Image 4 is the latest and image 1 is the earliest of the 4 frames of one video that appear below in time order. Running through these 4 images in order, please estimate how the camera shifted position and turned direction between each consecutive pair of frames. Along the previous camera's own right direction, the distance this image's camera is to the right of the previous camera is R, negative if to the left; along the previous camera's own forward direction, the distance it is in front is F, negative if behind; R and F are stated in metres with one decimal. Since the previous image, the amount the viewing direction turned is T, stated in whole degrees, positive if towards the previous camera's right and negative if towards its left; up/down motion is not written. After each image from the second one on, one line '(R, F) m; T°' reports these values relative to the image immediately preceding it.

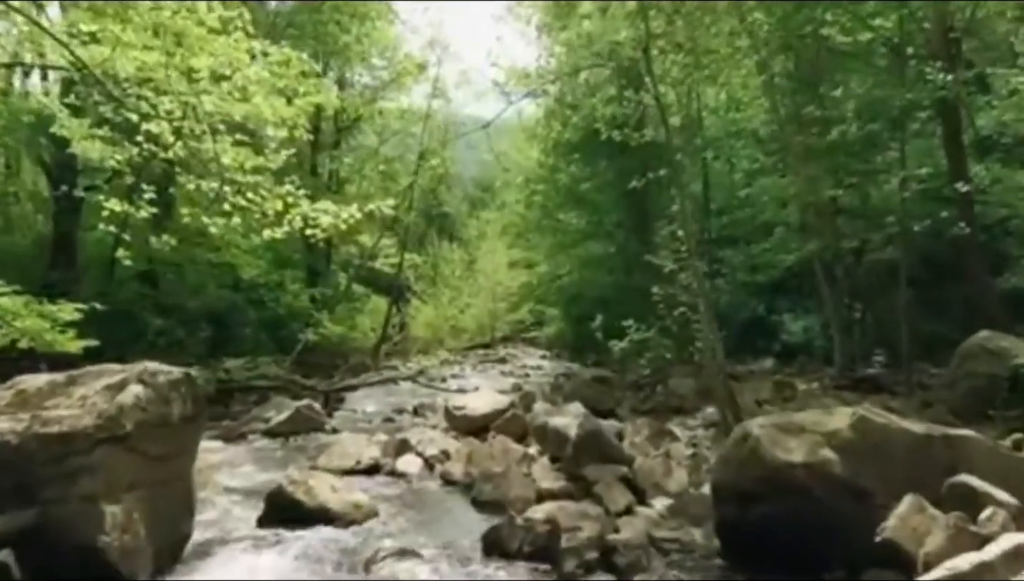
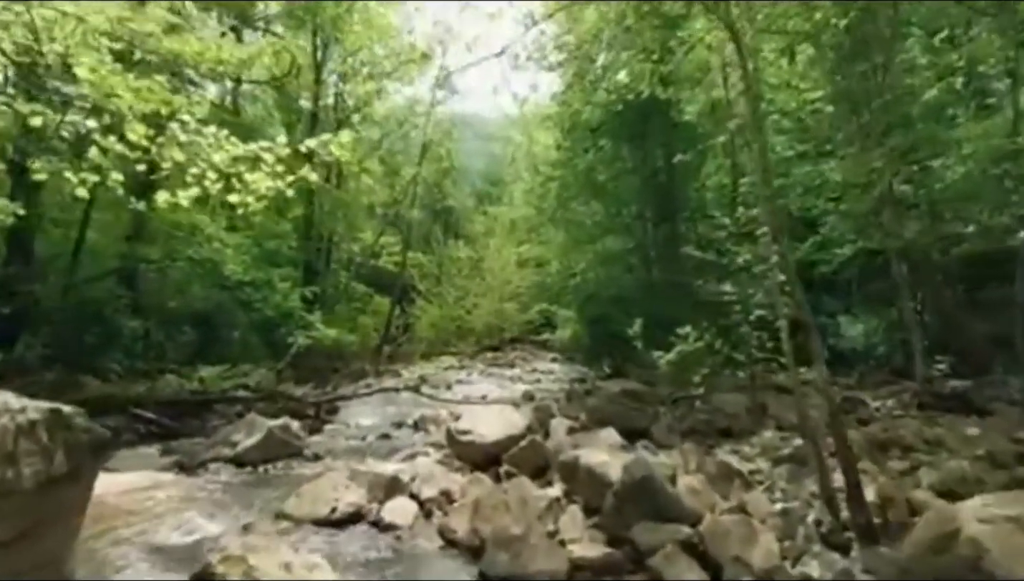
(0.0, +0.9) m; 0°
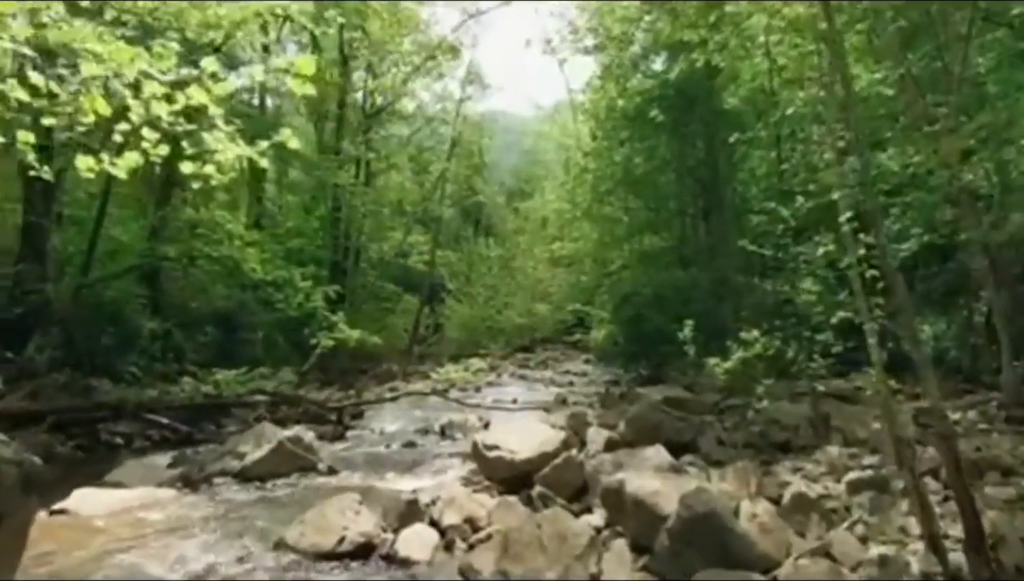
(0.0, +0.4) m; -2°
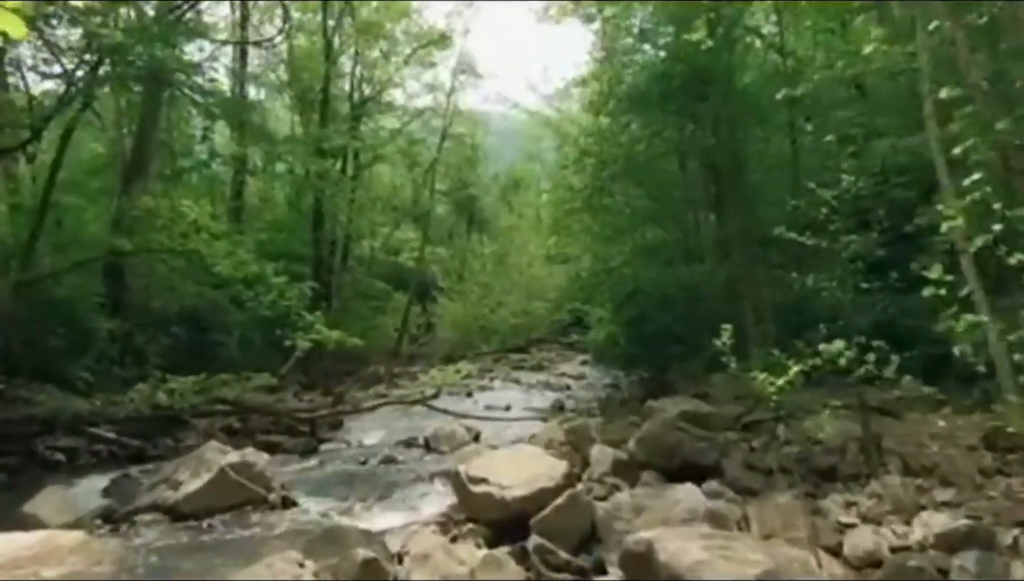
(0.0, +0.7) m; 0°
